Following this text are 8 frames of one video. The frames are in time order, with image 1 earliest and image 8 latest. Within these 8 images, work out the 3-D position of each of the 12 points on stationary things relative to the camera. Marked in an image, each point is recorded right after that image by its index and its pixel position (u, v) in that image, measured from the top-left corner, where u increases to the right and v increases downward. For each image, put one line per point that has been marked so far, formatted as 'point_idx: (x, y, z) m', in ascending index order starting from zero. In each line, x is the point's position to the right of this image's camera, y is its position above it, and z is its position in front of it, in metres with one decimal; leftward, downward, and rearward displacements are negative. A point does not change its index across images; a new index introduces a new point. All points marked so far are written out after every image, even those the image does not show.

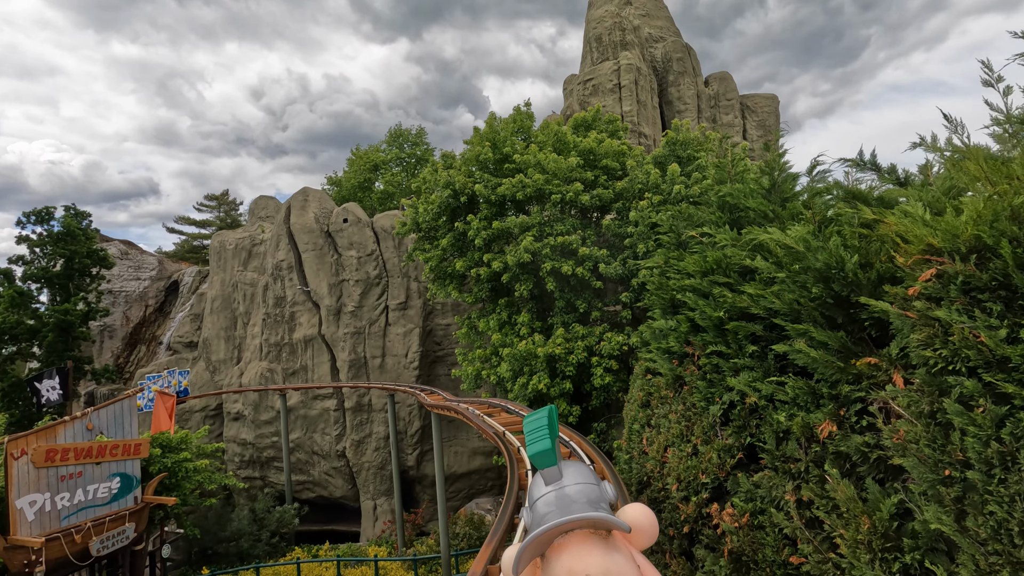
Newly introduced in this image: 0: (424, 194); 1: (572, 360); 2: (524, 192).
0: (-2.8, +3.0, +17.2) m
1: (+1.5, -1.9, +13.9) m
2: (+0.3, +2.6, +14.9) m
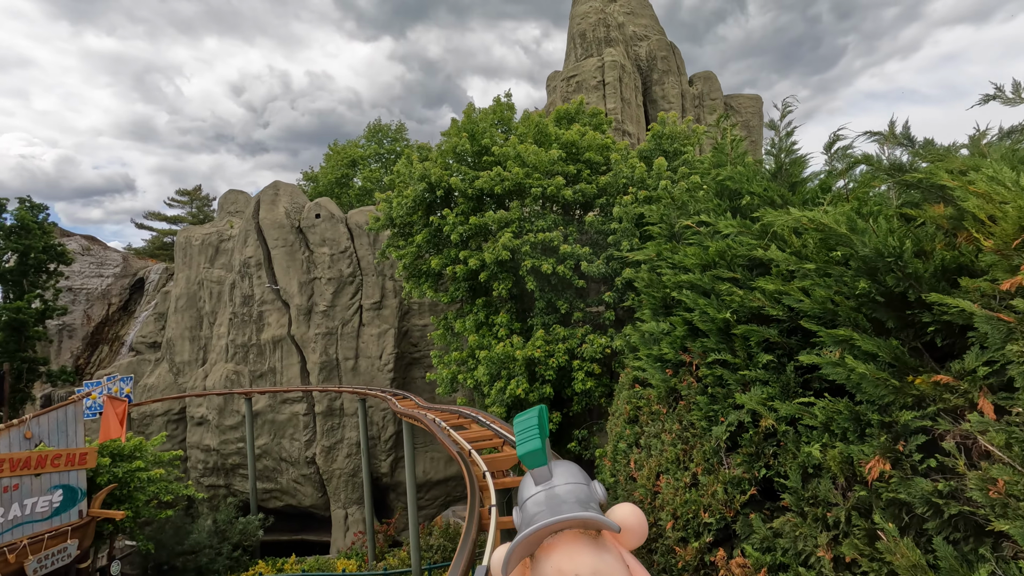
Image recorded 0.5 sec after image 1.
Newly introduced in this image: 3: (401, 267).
0: (-3.5, +3.0, +16.3) m
1: (+1.0, -1.9, +13.1) m
2: (-0.3, +2.7, +14.1) m
3: (-3.3, +0.6, +16.3) m
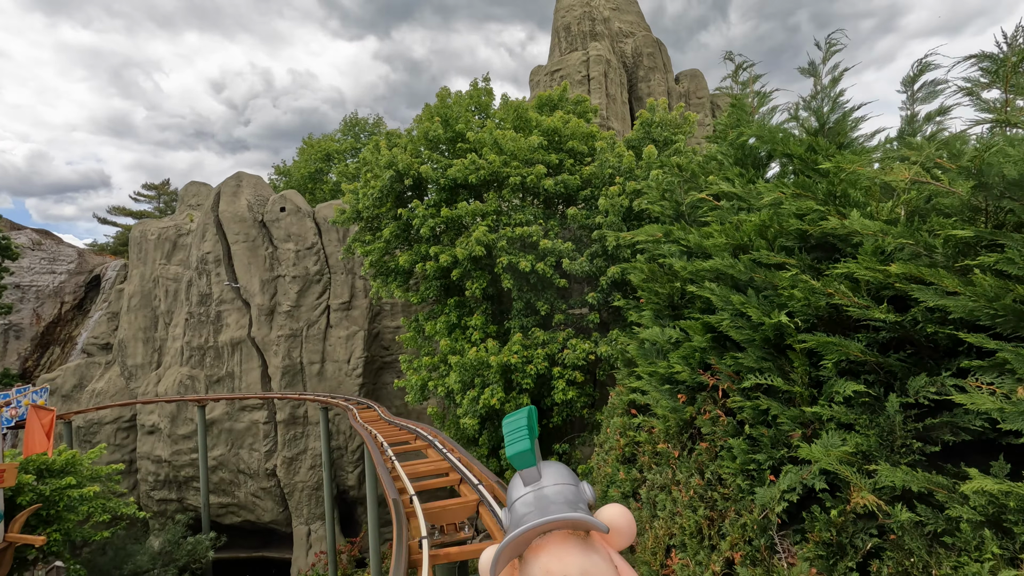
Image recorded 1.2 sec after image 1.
0: (-4.1, +3.1, +14.9) m
1: (+0.4, -1.8, +11.9) m
2: (-0.9, +2.7, +12.8) m
3: (-4.0, +0.7, +14.9) m
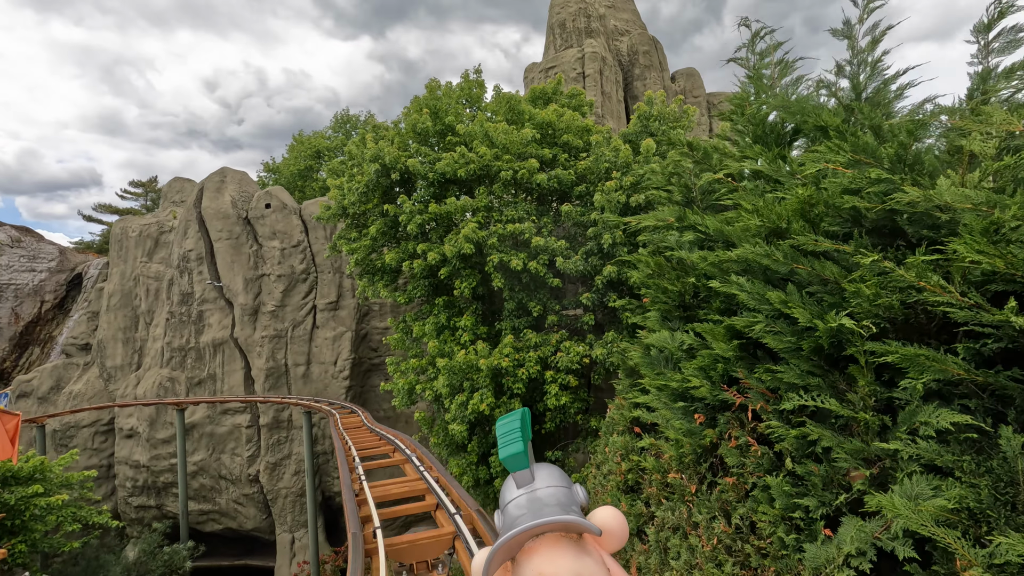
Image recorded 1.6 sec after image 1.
0: (-4.3, +3.1, +14.3) m
1: (+0.2, -1.8, +11.3) m
2: (-1.0, +2.7, +12.2) m
3: (-4.2, +0.7, +14.3) m
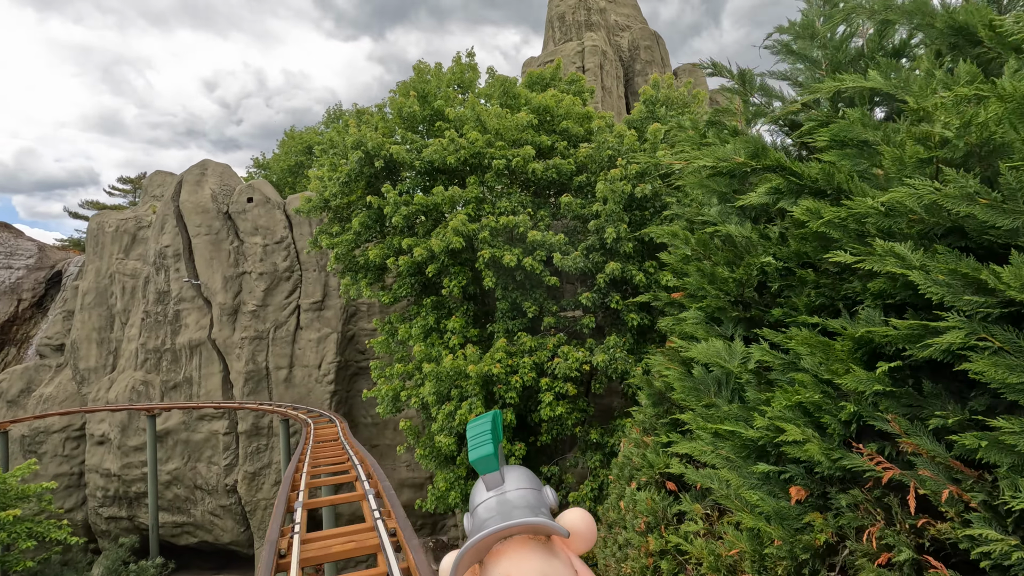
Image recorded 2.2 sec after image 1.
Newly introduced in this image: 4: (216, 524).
0: (-4.4, +3.1, +13.3) m
1: (0.0, -1.8, +10.3) m
2: (-1.2, +2.7, +11.2) m
3: (-4.4, +0.7, +13.2) m
4: (-9.7, -7.7, +17.7) m
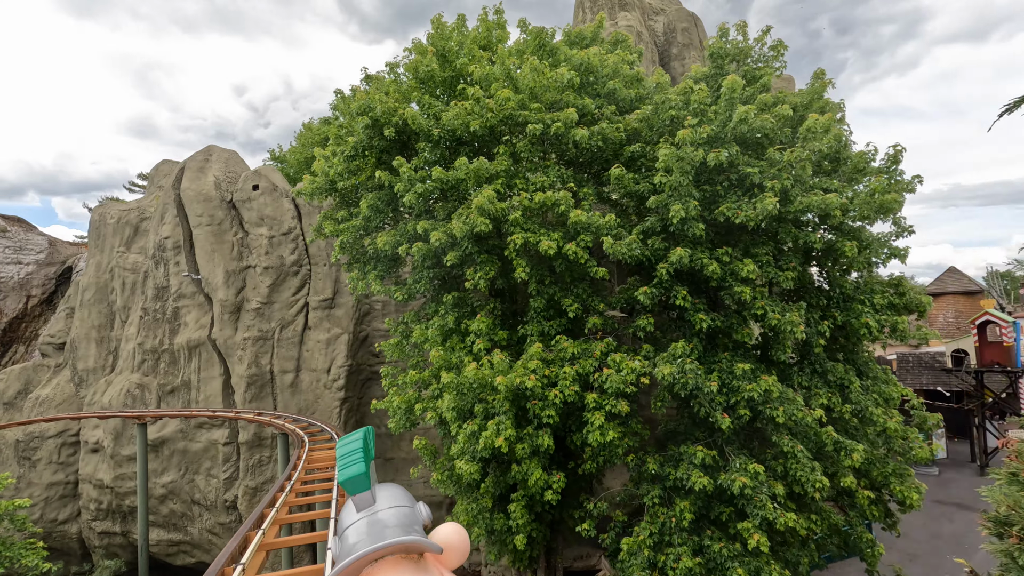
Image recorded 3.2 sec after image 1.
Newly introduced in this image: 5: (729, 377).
0: (-3.7, +3.3, +11.4) m
1: (+0.6, -1.7, +8.2) m
2: (-0.5, +2.9, +9.2) m
3: (-3.6, +0.9, +11.4) m
4: (-8.8, -7.6, +16.1) m
5: (+3.3, -1.3, +8.2) m
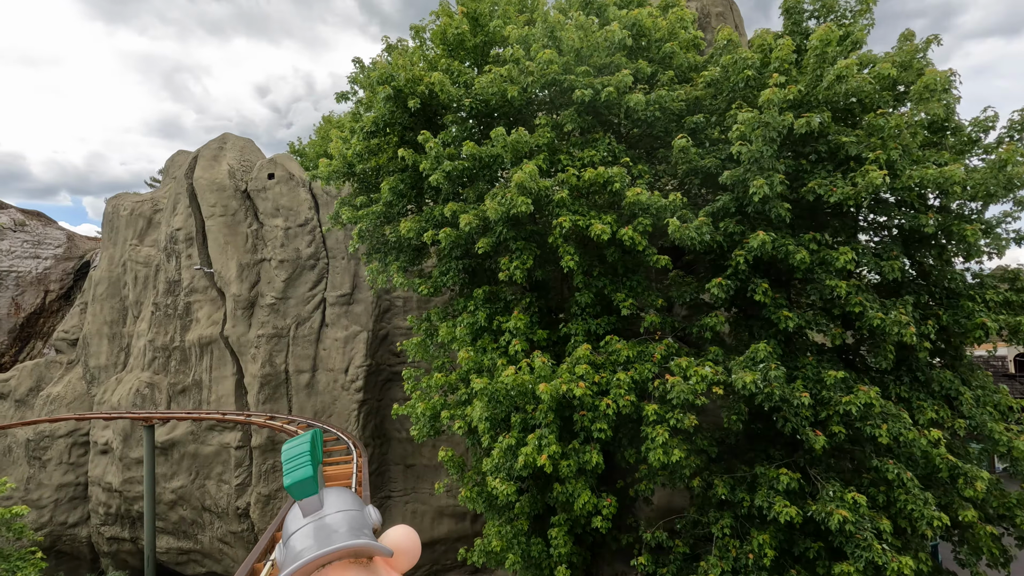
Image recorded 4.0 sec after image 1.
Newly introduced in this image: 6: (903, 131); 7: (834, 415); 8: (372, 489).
0: (-3.0, +3.4, +10.3) m
1: (+1.2, -1.6, +7.0) m
2: (+0.1, +3.0, +8.0) m
3: (-2.9, +1.0, +10.3) m
4: (-8.0, -7.4, +15.1) m
5: (+3.9, -1.2, +6.8) m
6: (+4.9, +2.0, +6.7) m
7: (+3.9, -1.6, +6.6) m
8: (-4.0, -5.8, +15.7) m
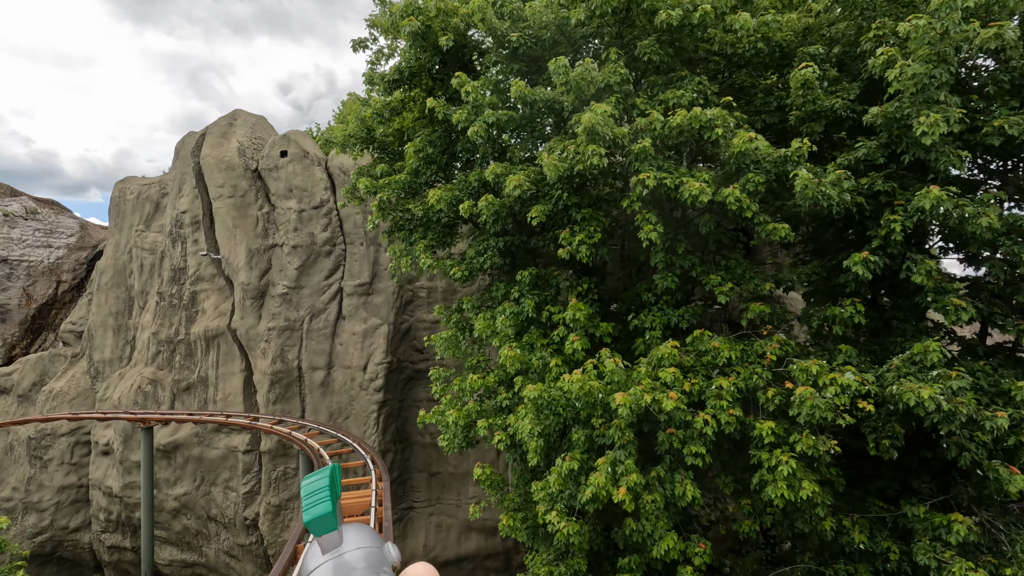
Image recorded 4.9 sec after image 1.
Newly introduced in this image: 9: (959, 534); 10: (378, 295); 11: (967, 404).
0: (-2.2, +3.7, +8.7) m
1: (+1.9, -1.4, +5.2) m
2: (+0.8, +3.2, +6.3) m
3: (-2.1, +1.3, +8.7) m
4: (-7.1, -7.1, +13.7) m
5: (+4.5, -1.0, +5.0) m
6: (+5.5, +2.2, +4.8) m
7: (+4.6, -1.4, +4.8) m
8: (-3.1, -5.5, +14.1) m
9: (+4.0, -2.2, +4.9) m
10: (-3.6, -0.2, +14.4) m
11: (+3.9, -1.0, +4.6) m
